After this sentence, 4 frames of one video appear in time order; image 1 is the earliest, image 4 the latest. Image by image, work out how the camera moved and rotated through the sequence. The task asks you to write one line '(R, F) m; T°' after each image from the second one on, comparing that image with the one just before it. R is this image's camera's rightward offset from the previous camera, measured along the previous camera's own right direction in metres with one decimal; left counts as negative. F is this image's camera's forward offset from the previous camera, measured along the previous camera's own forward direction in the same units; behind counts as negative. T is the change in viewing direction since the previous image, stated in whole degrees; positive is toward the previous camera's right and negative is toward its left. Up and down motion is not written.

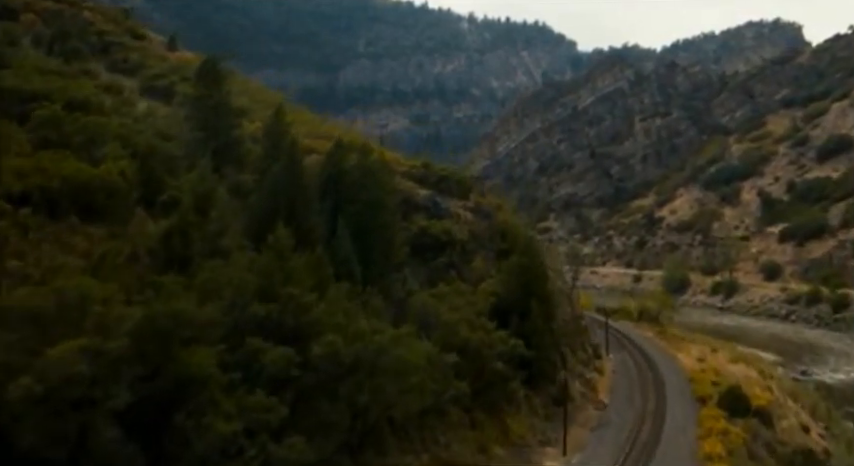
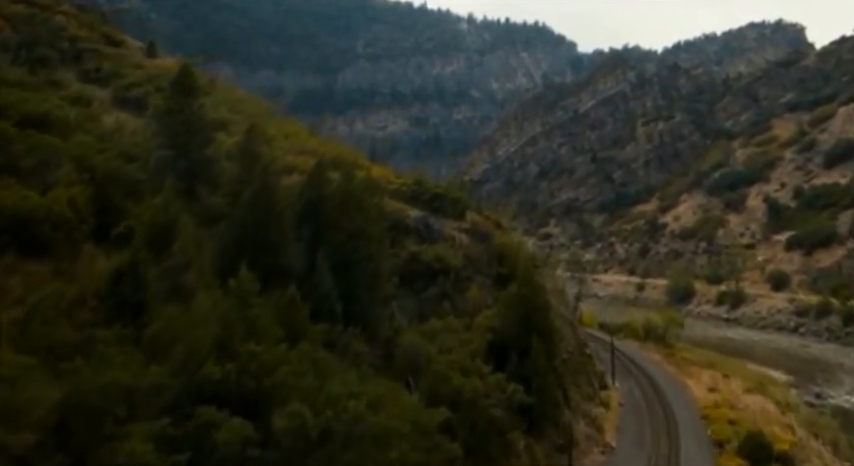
(+0.4, +3.2) m; 0°
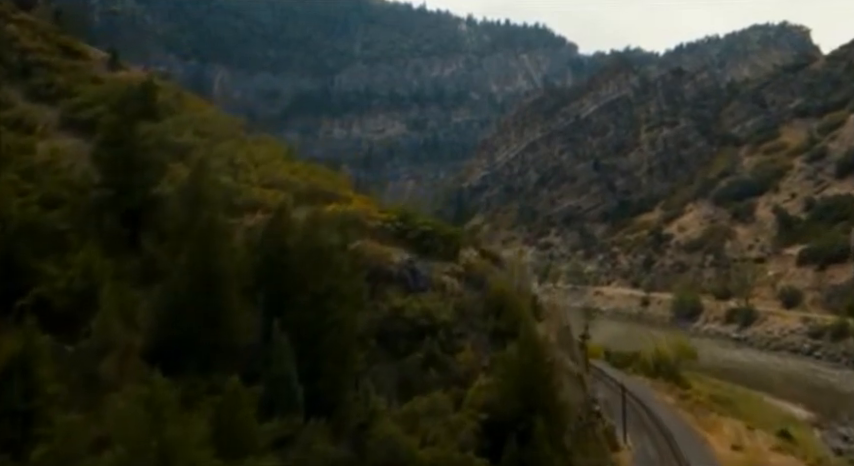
(+0.6, +5.0) m; 0°
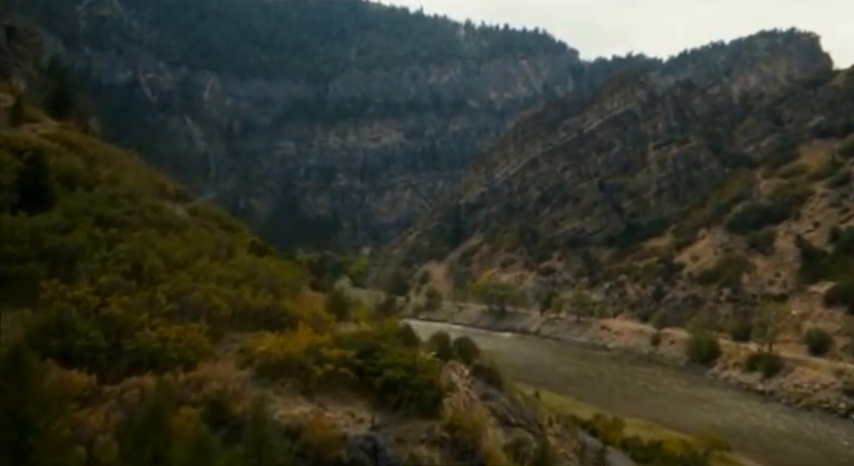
(+0.9, +9.7) m; 0°
